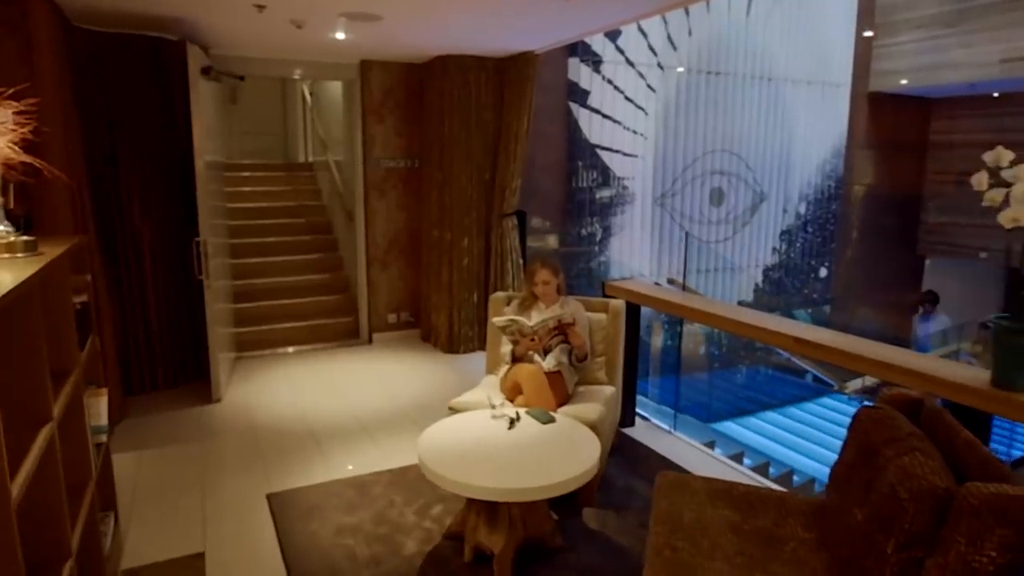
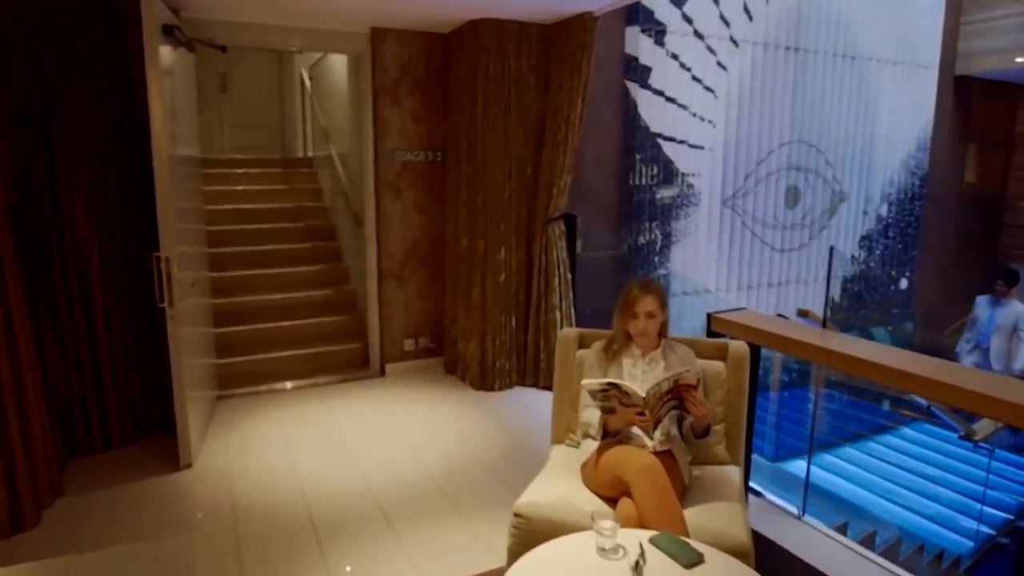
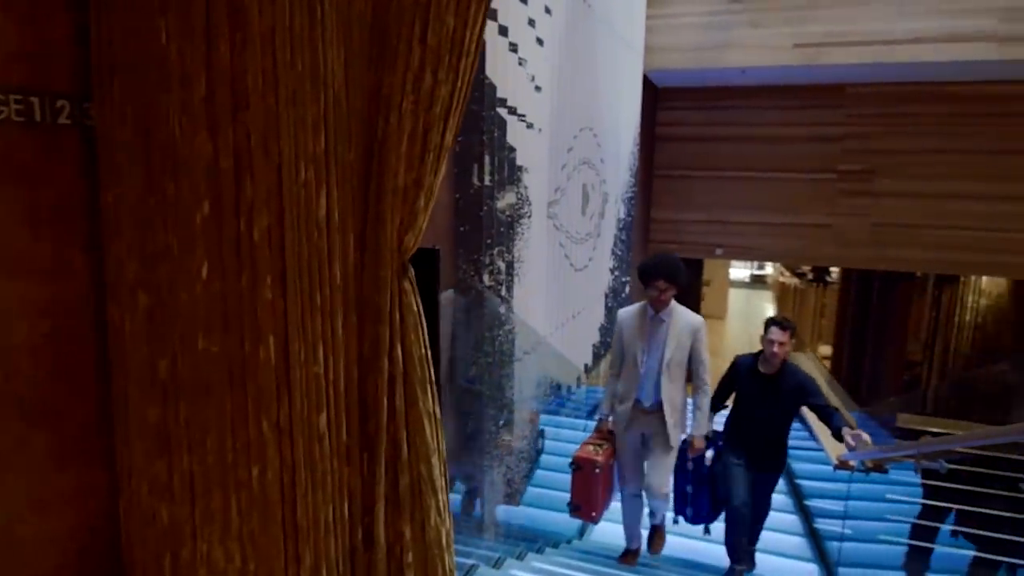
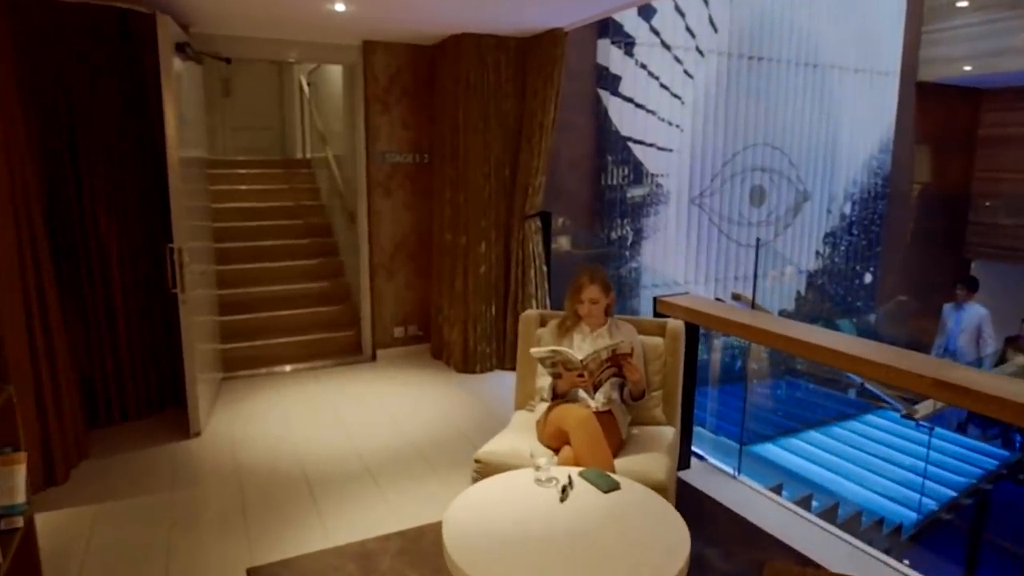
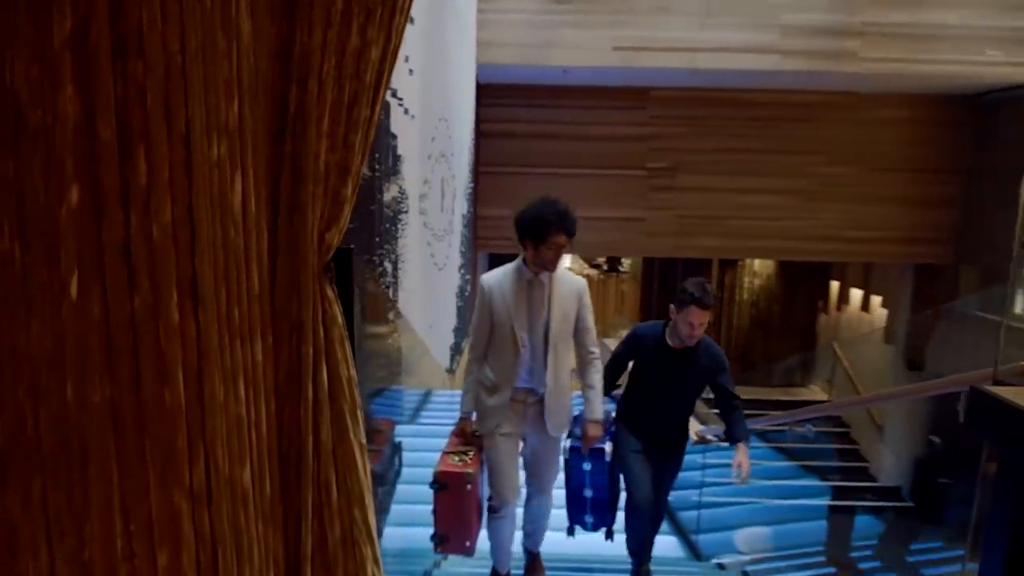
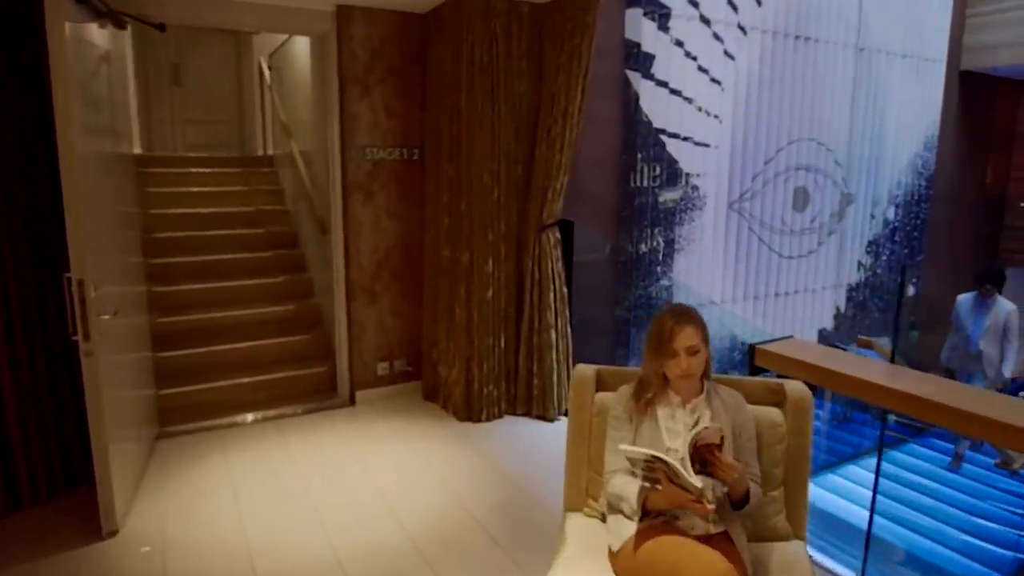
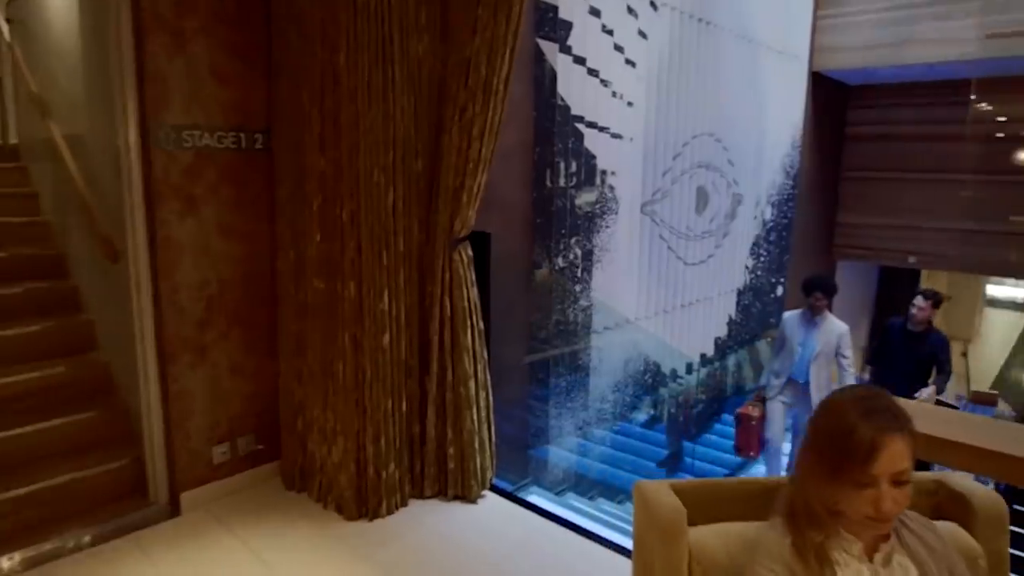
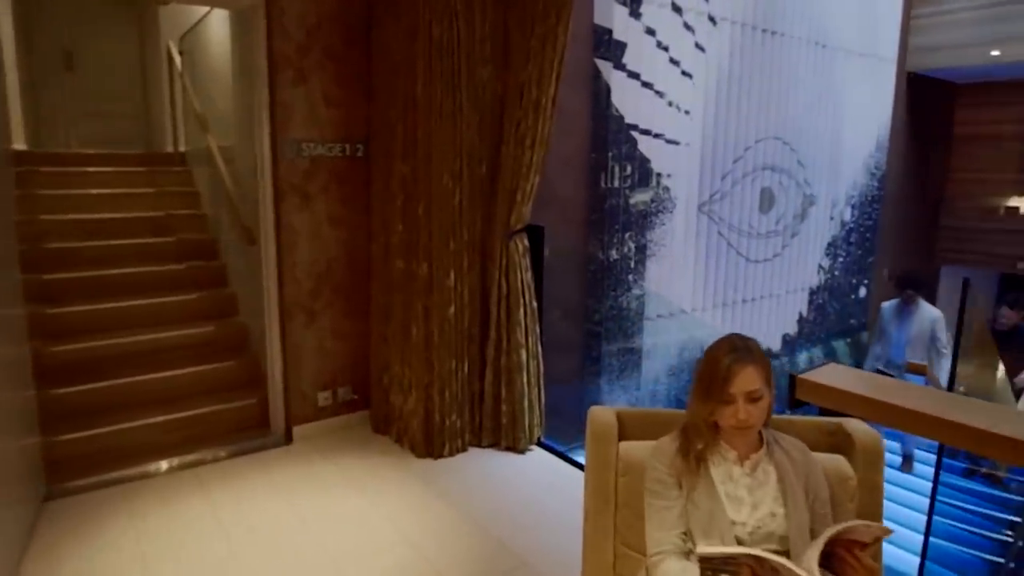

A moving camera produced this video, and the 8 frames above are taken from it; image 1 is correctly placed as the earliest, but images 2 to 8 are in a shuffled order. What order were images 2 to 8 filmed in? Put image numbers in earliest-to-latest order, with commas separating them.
4, 2, 6, 8, 7, 3, 5
